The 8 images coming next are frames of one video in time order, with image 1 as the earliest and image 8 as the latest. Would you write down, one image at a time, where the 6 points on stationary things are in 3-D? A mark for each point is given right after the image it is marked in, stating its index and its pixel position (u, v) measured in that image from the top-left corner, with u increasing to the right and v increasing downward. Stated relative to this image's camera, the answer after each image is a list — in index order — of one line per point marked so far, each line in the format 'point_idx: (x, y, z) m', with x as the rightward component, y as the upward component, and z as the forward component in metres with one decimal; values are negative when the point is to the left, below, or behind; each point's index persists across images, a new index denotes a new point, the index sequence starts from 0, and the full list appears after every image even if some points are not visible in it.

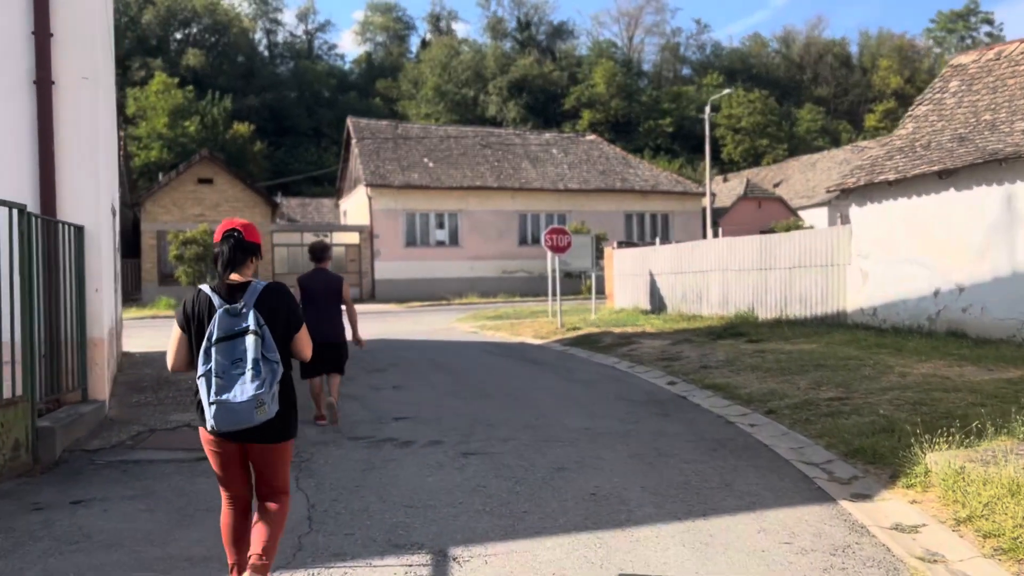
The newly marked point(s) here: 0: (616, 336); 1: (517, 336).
0: (+1.9, -0.9, +15.5) m
1: (+0.1, -1.0, +17.3) m
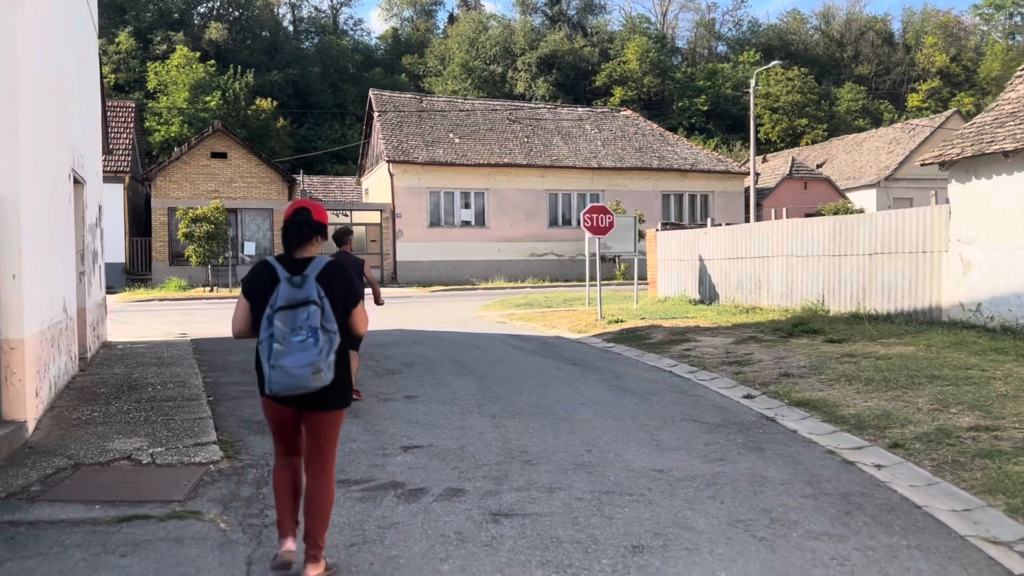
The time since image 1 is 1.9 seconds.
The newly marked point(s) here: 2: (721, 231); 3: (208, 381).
0: (+2.5, -0.7, +13.4) m
1: (+0.7, -0.7, +15.4) m
2: (+4.3, +1.2, +17.2) m
3: (-3.4, -1.0, +9.4) m
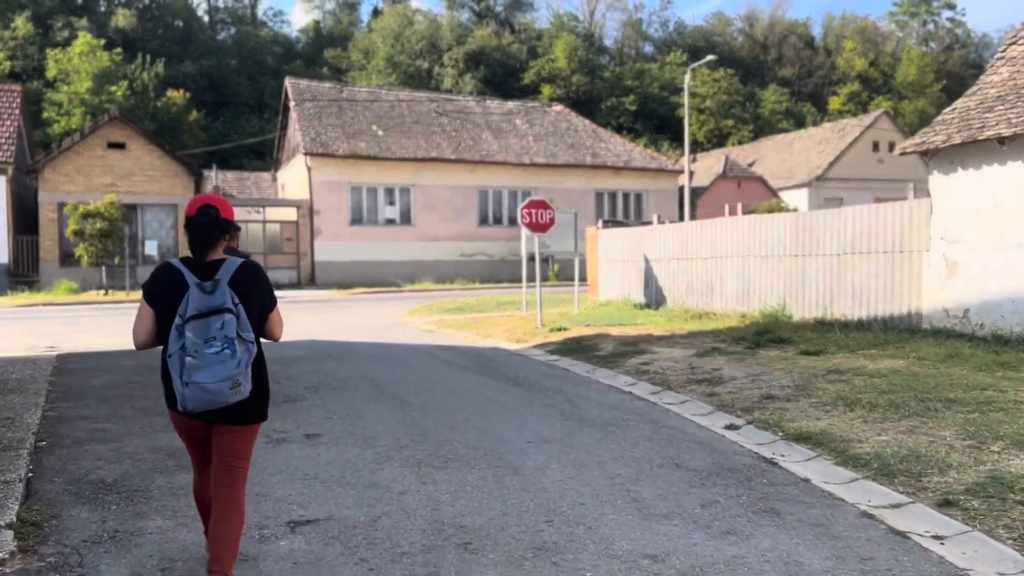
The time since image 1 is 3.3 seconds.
0: (+1.5, -0.8, +11.8) m
1: (-0.4, -0.8, +13.6) m
2: (+3.0, +1.1, +15.7) m
3: (-4.0, -1.1, +7.3) m
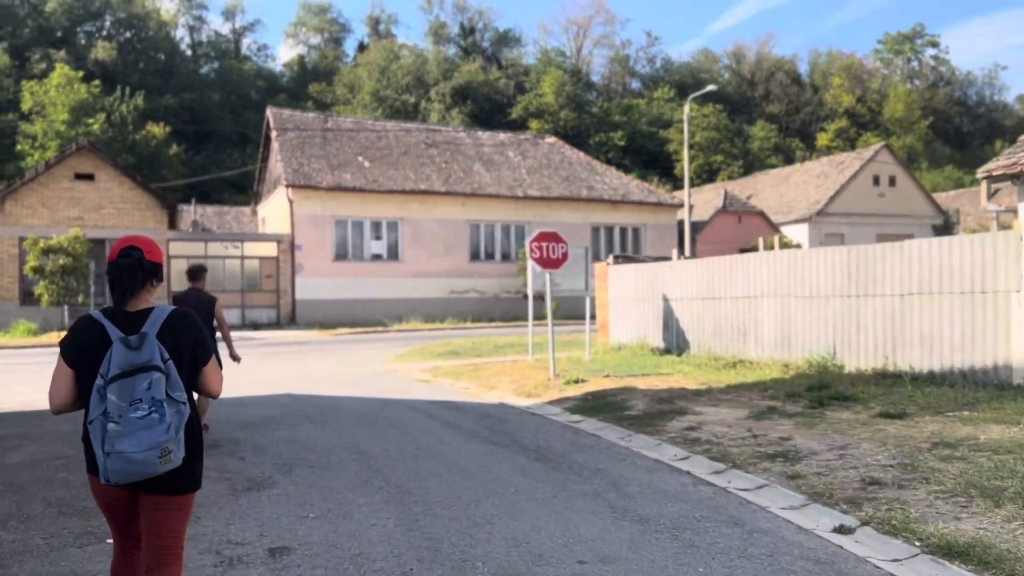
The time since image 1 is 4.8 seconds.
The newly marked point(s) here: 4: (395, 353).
0: (+1.6, -1.3, +10.1) m
1: (-0.3, -1.4, +11.8) m
2: (+3.0, +0.4, +14.1) m
3: (-3.8, -1.5, +5.4) m
4: (-2.6, -1.5, +18.7) m
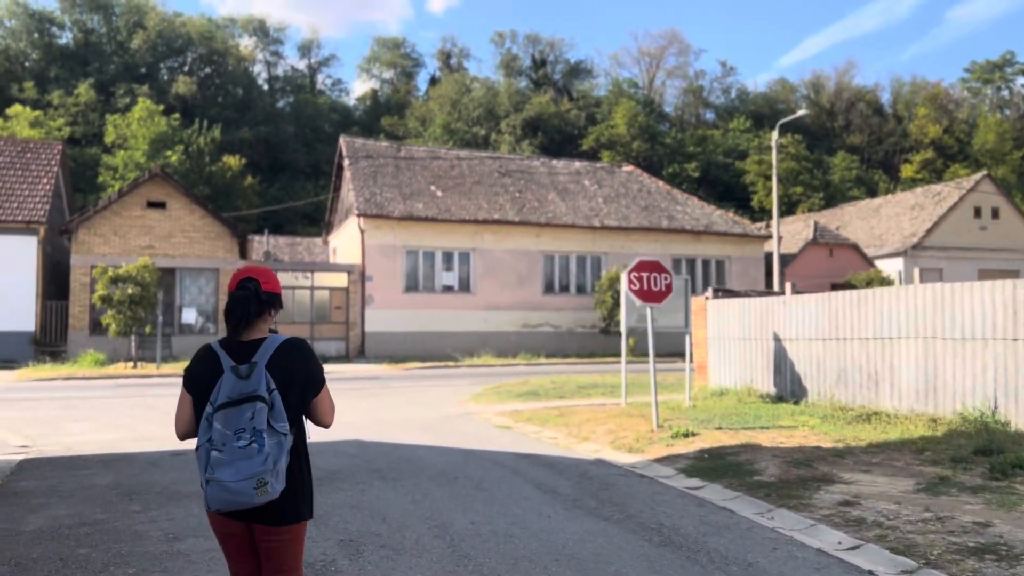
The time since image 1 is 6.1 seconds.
0: (+2.6, -1.7, +8.4) m
1: (+0.9, -1.9, +10.3) m
2: (+4.4, -0.2, +12.4) m
3: (-3.1, -1.7, +4.2) m
4: (-0.9, -2.2, +17.3) m
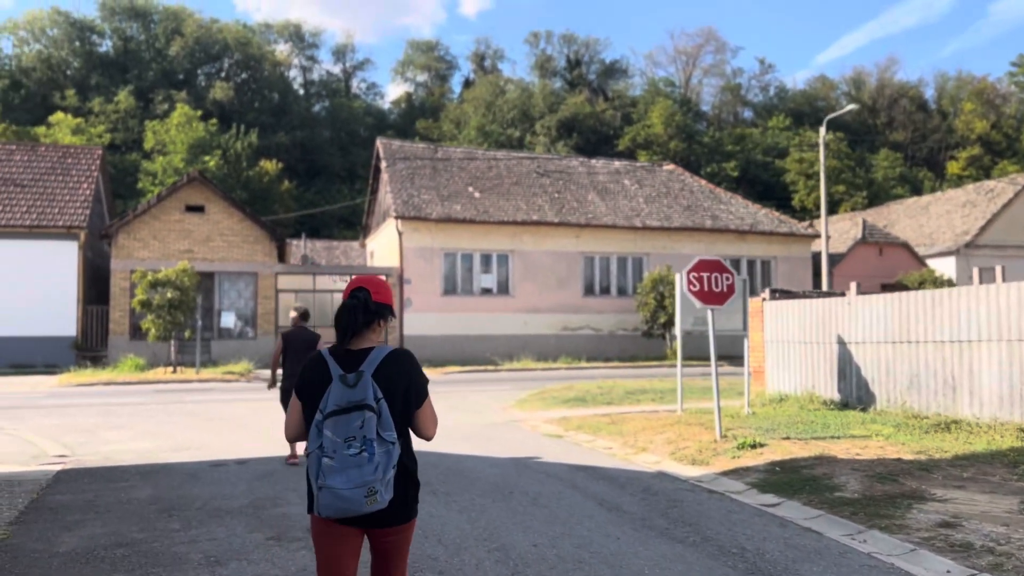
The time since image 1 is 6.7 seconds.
0: (+3.2, -1.7, +7.8) m
1: (+1.5, -1.9, +9.7) m
2: (+5.1, -0.2, +11.7) m
3: (-2.7, -1.7, +3.8) m
4: (0.0, -2.2, +16.8) m
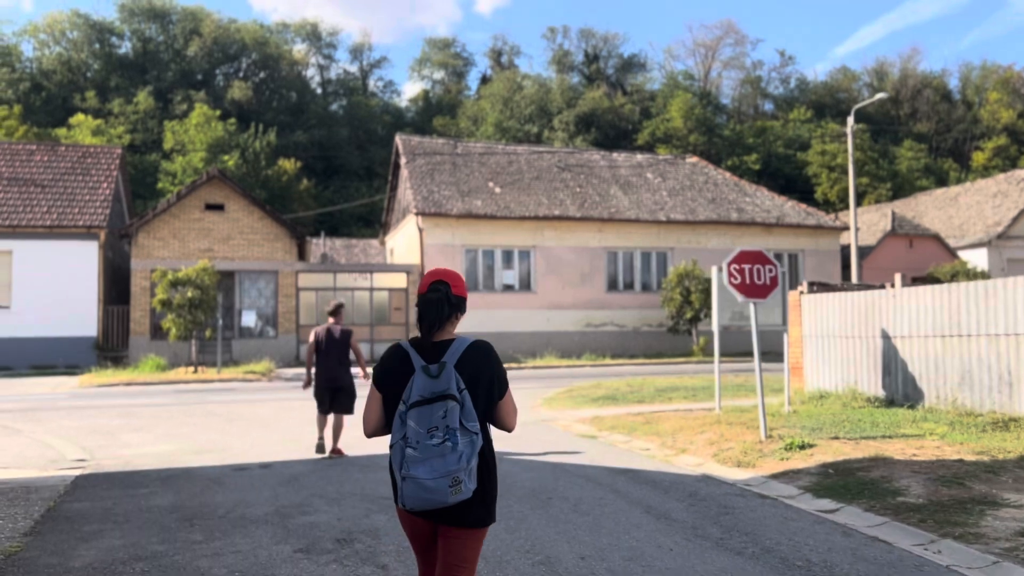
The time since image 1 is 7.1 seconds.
0: (+3.5, -1.6, +7.3) m
1: (+1.9, -1.8, +9.3) m
2: (+5.5, -0.1, +11.1) m
3: (-2.5, -1.7, +3.5) m
4: (+0.5, -2.1, +16.4) m
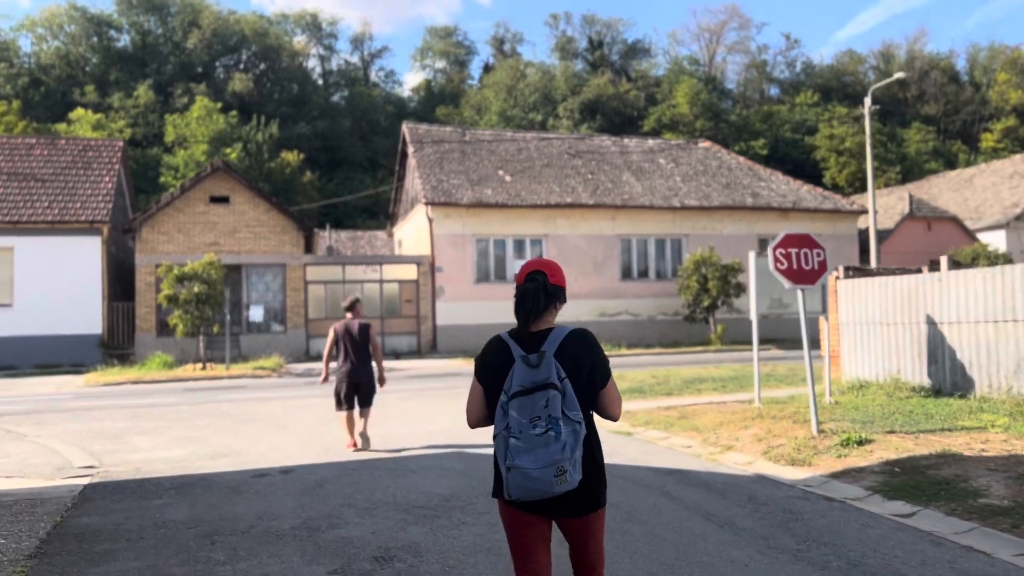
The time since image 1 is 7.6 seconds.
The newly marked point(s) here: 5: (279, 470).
0: (+3.9, -1.5, +6.7) m
1: (+2.2, -1.7, +8.7) m
2: (+5.8, +0.1, +10.5) m
3: (-2.2, -1.7, +2.9) m
4: (+0.9, -1.9, +15.8) m
5: (-2.3, -1.8, +8.2) m
